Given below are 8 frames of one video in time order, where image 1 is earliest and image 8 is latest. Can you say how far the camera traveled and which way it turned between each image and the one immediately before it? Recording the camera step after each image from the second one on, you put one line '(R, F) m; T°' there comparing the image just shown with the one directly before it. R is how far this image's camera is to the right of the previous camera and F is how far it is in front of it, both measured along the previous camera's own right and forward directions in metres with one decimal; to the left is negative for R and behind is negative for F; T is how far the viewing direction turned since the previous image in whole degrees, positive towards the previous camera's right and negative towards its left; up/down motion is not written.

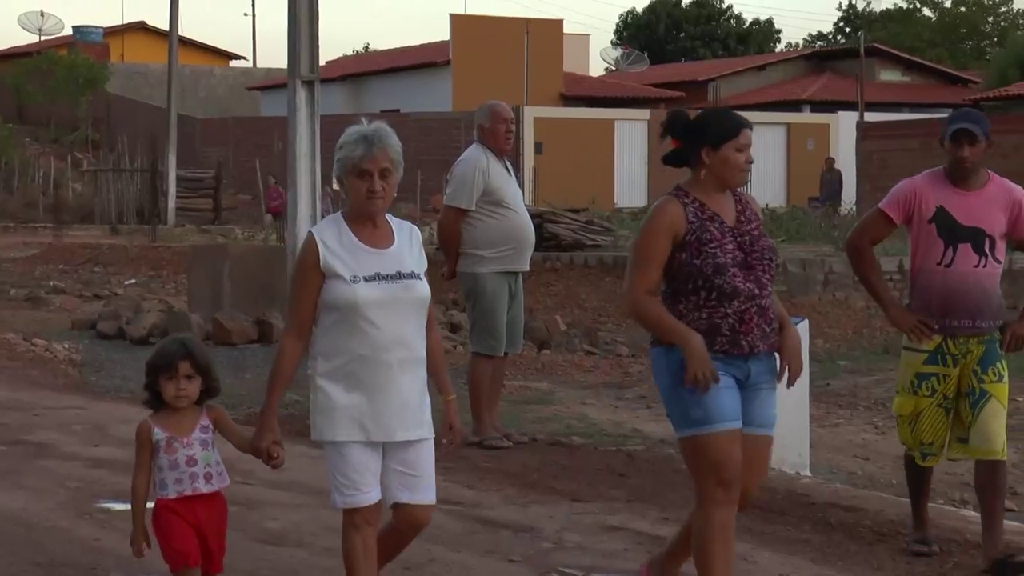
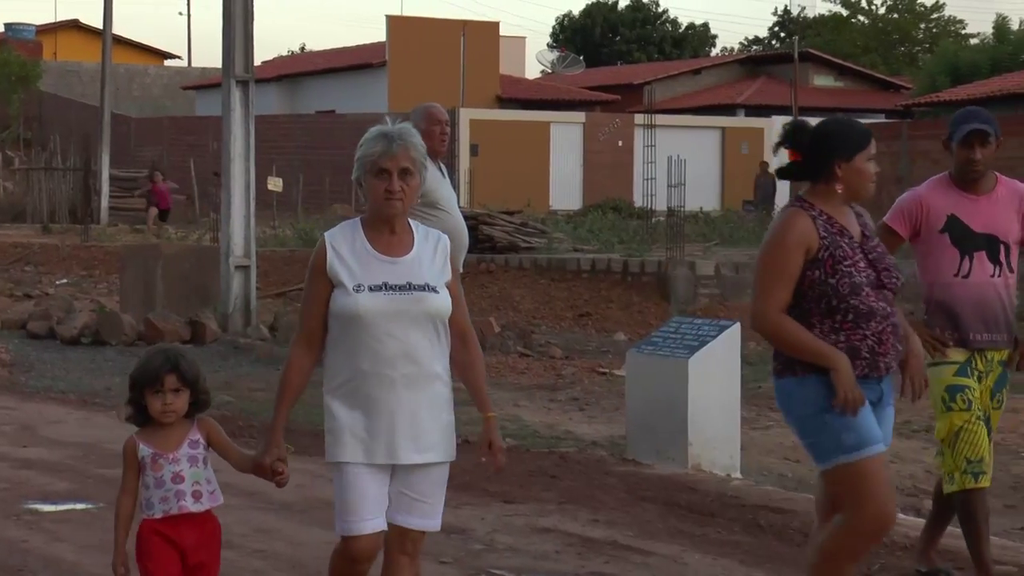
(+0.3, 0.0) m; 0°
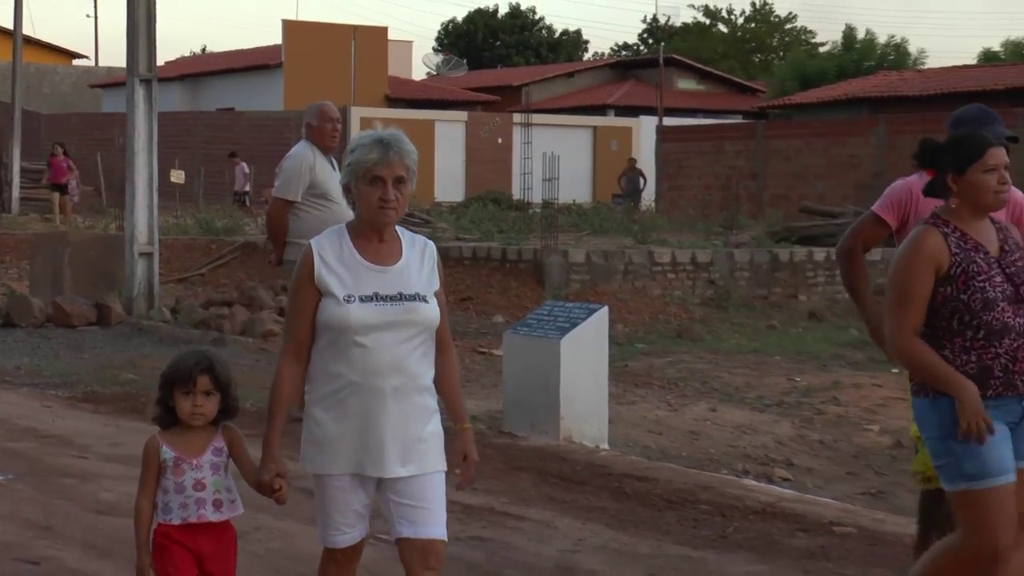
(+0.2, -0.6) m; +3°
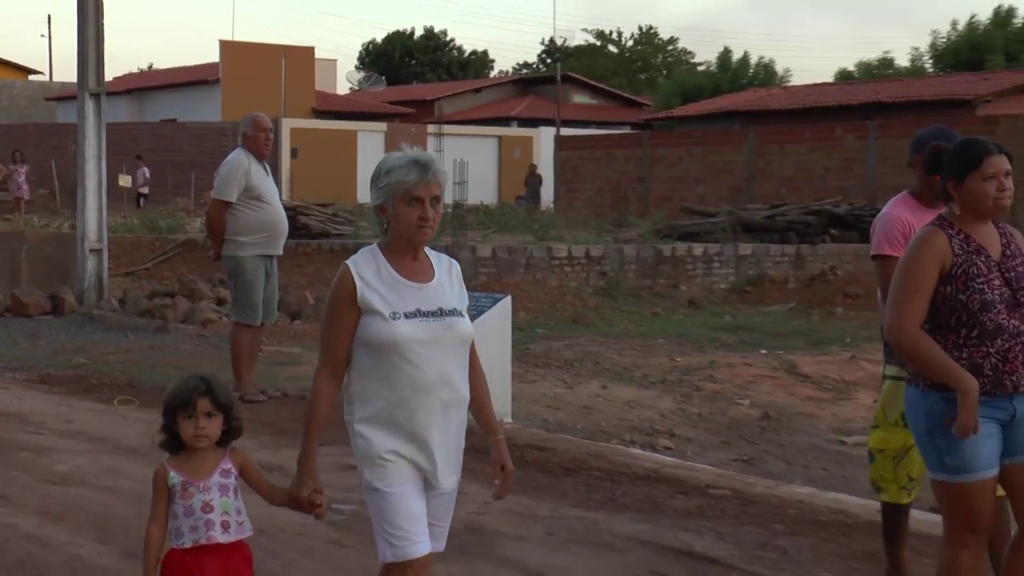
(+0.1, -1.0) m; +2°
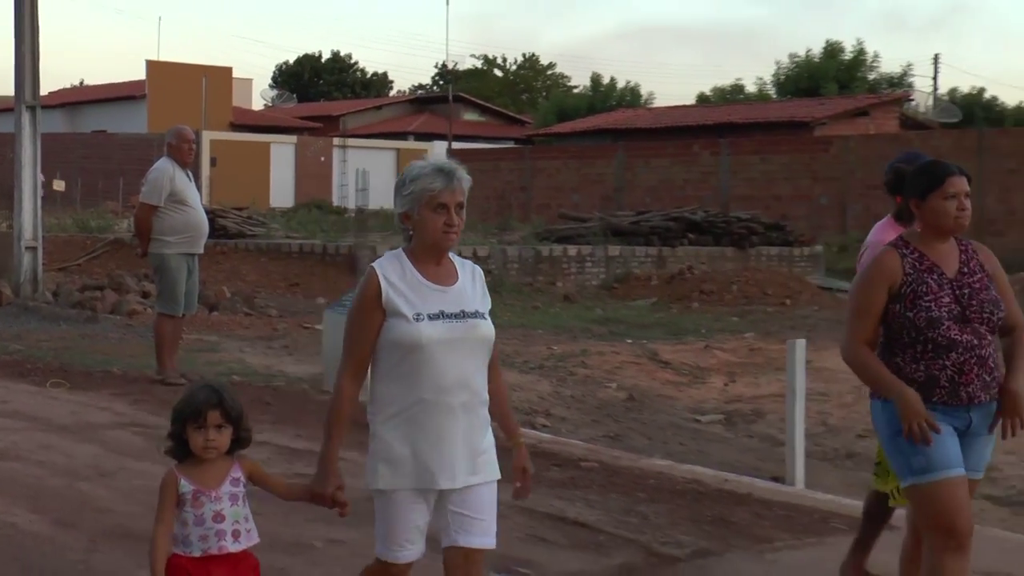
(+0.1, -1.1) m; +3°
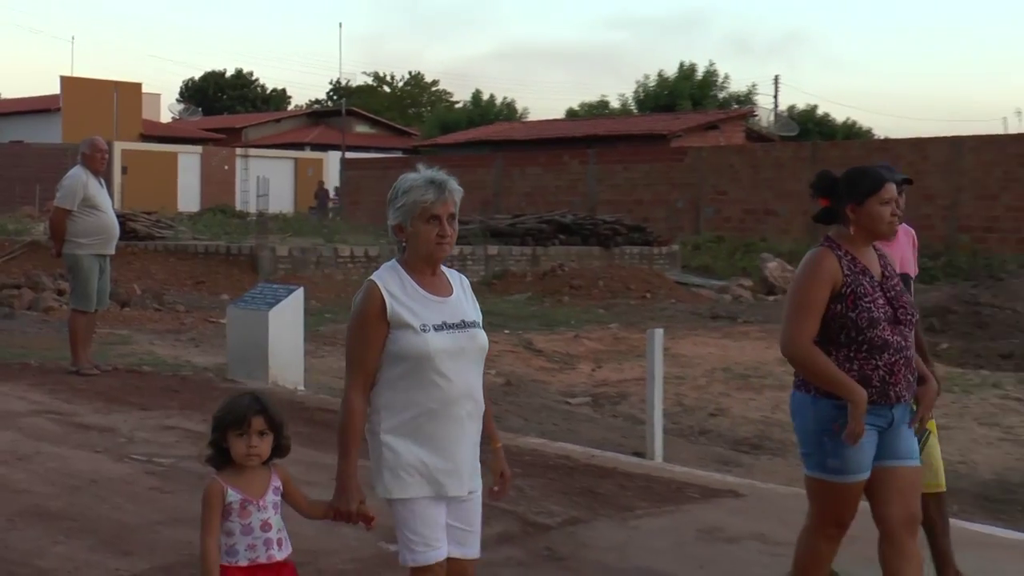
(0.0, -1.0) m; +4°
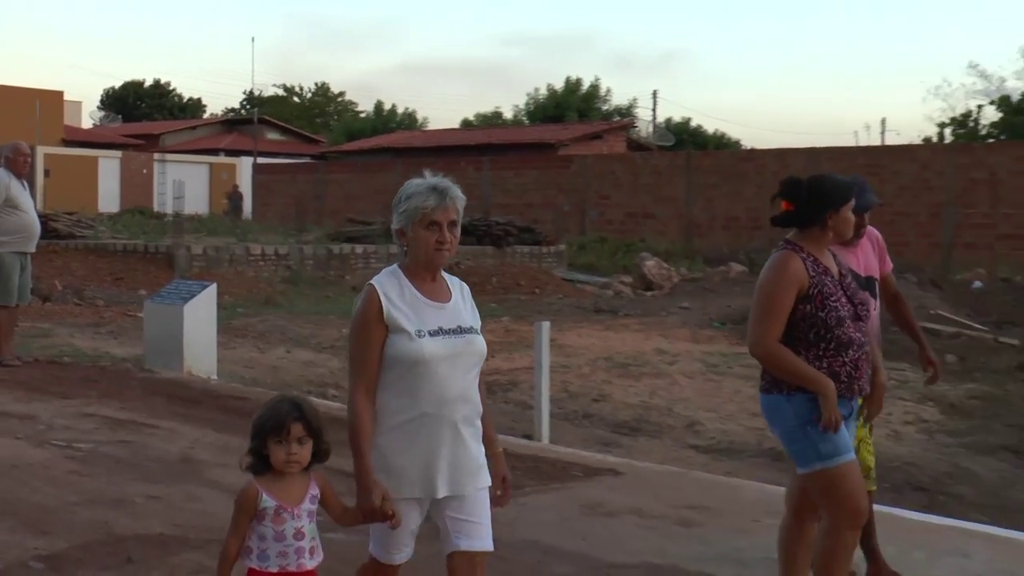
(0.0, -0.9) m; +4°
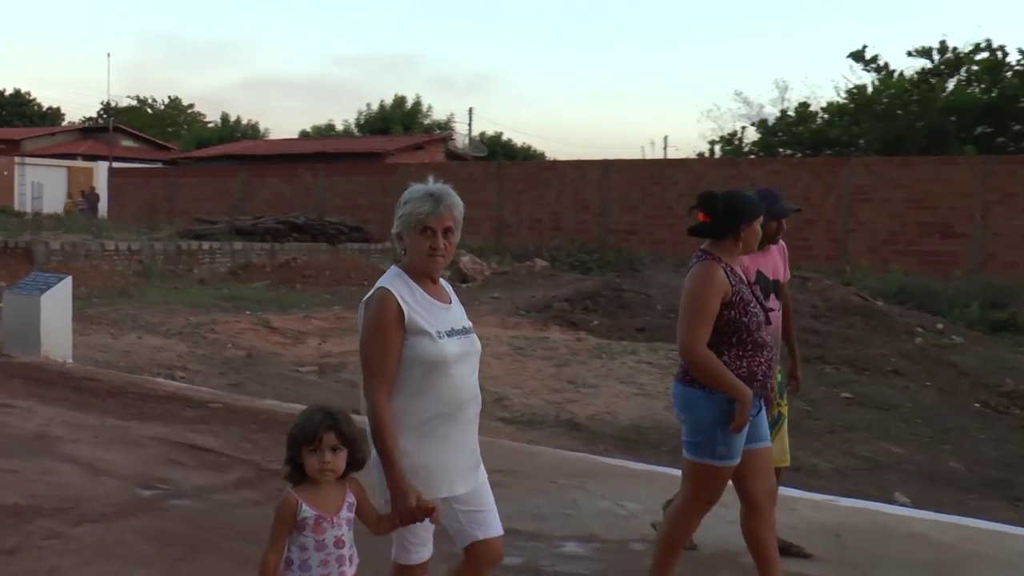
(-0.1, -1.5) m; +6°
